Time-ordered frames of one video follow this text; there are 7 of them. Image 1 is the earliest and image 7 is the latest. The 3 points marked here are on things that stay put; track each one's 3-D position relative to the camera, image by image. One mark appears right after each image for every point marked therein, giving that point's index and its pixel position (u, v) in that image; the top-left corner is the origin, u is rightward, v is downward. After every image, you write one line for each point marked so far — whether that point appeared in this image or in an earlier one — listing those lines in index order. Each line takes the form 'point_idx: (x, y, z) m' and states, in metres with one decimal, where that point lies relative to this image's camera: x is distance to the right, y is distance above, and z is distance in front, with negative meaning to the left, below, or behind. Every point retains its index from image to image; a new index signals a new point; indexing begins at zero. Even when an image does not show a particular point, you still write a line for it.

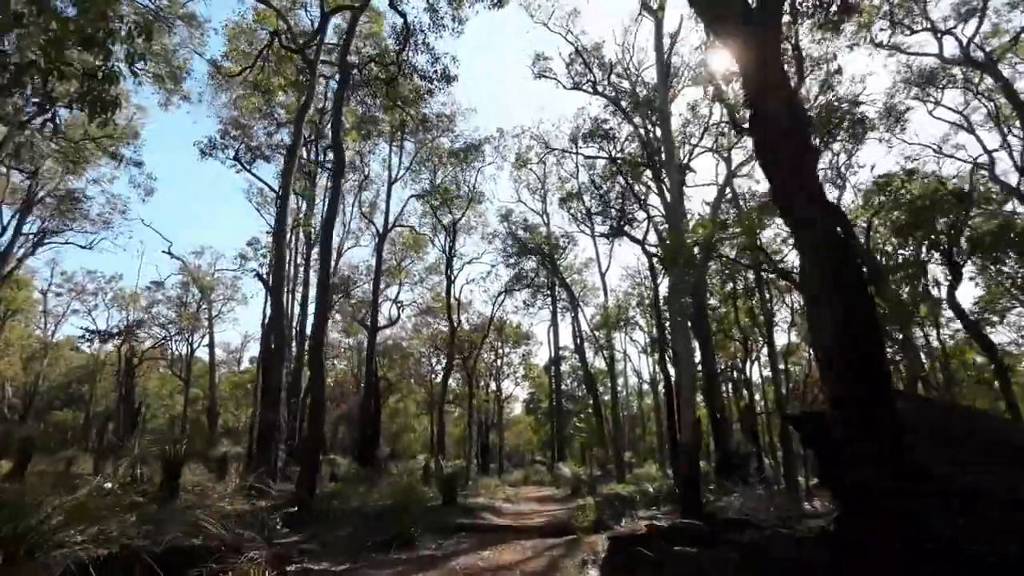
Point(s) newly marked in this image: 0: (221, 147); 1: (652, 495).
0: (-8.8, +4.3, +16.9) m
1: (+3.4, -4.9, +13.3) m
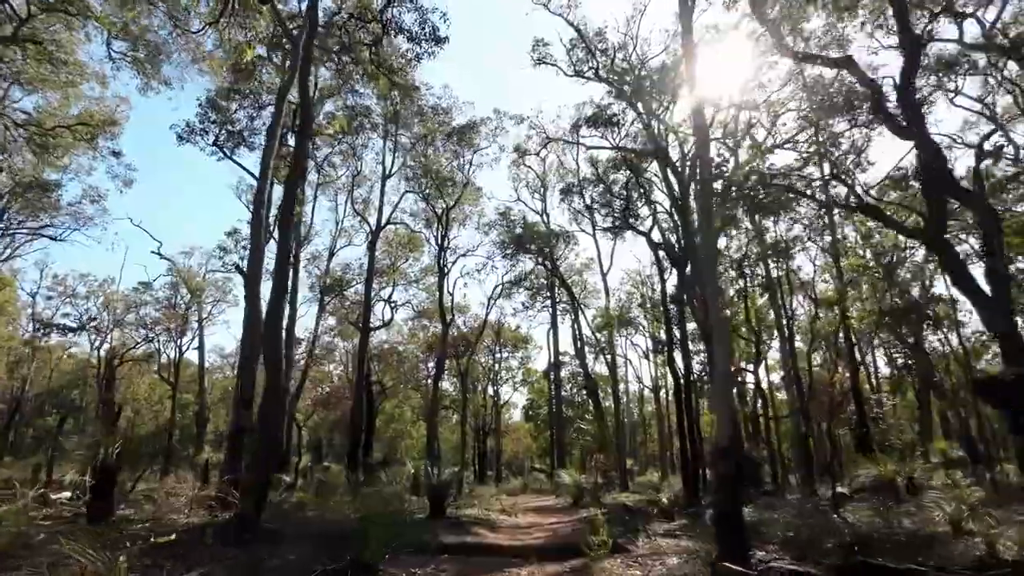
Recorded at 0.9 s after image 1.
0: (-8.9, +4.4, +15.8) m
1: (+3.3, -4.8, +12.2) m
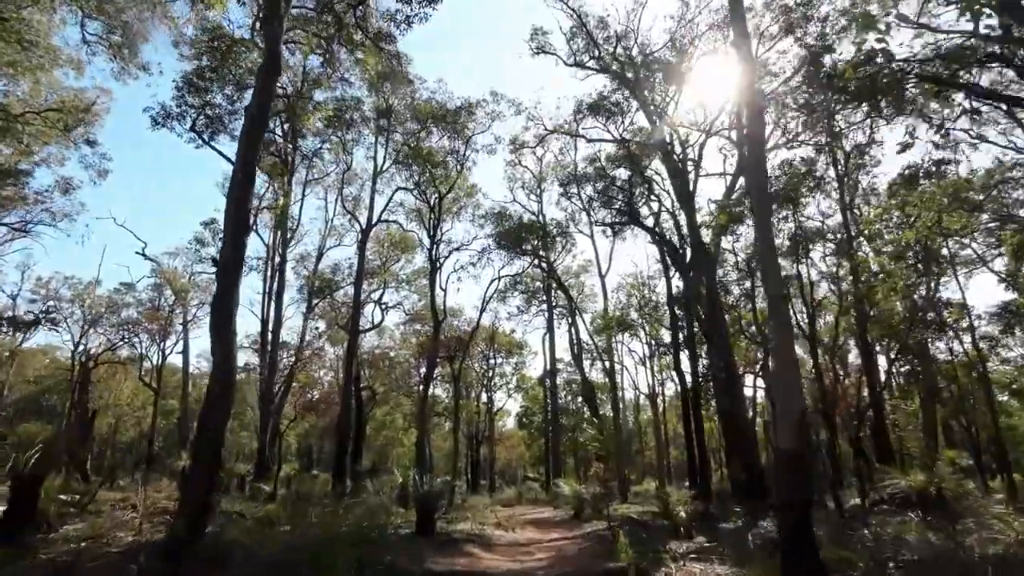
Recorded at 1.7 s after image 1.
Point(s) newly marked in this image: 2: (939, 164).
0: (-8.9, +4.6, +14.8) m
1: (+3.2, -4.6, +11.2) m
2: (+14.7, +4.2, +19.3) m
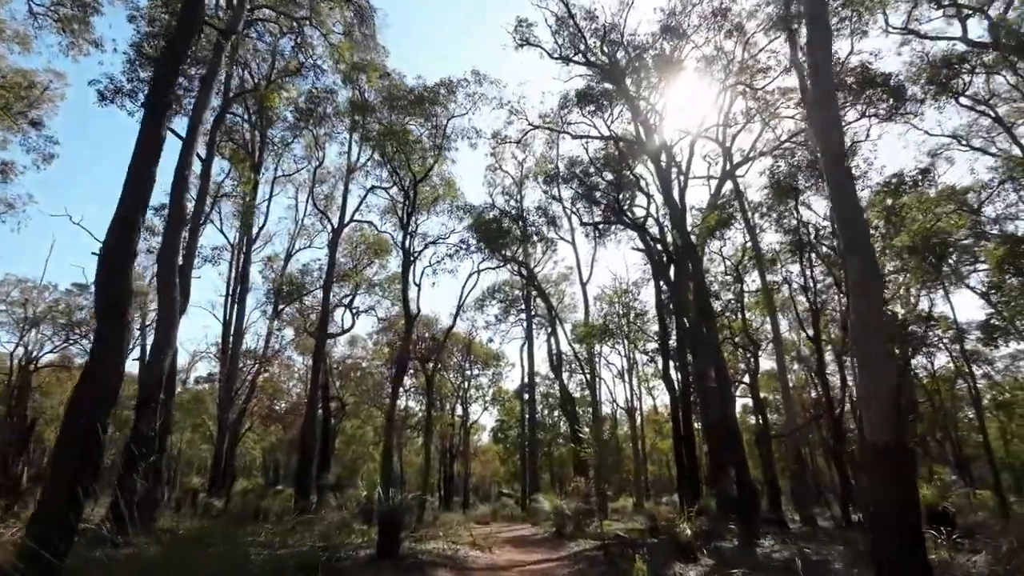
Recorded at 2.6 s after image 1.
0: (-9.4, +4.8, +13.6) m
1: (+2.8, -4.5, +10.2) m
2: (+14.0, +3.8, +19.0) m
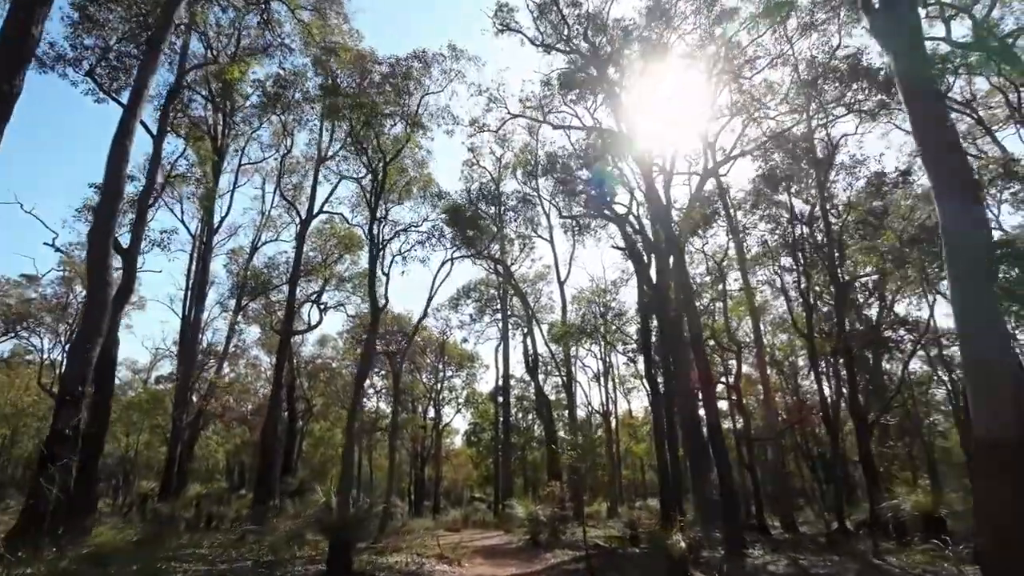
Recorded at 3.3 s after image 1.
0: (-9.8, +5.1, +12.4) m
1: (+2.3, -4.4, +9.5) m
2: (+13.3, +3.8, +18.8) m
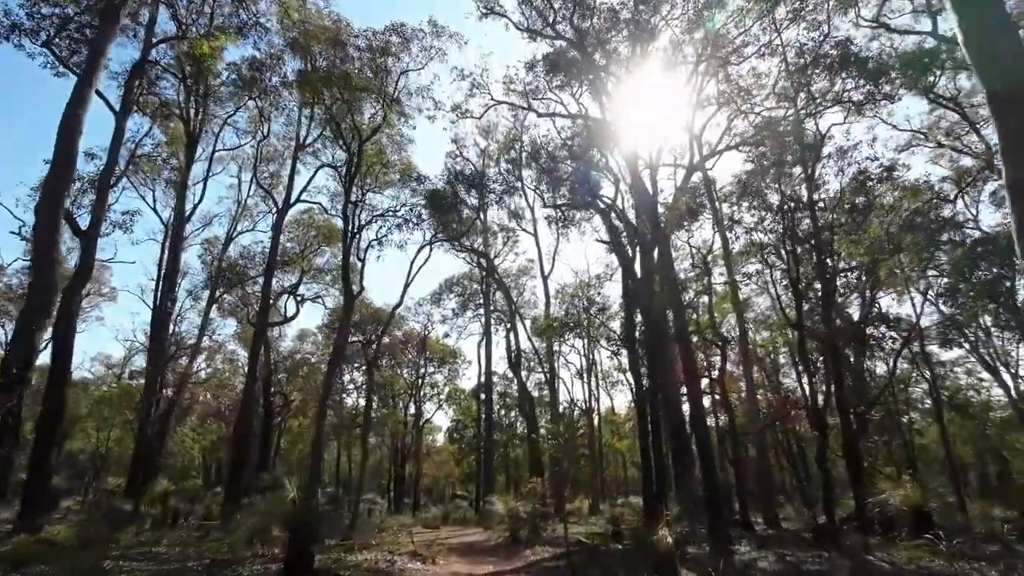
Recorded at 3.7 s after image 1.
0: (-10.2, +5.4, +11.7) m
1: (+2.0, -4.2, +9.1) m
2: (+12.7, +3.9, +18.8) m
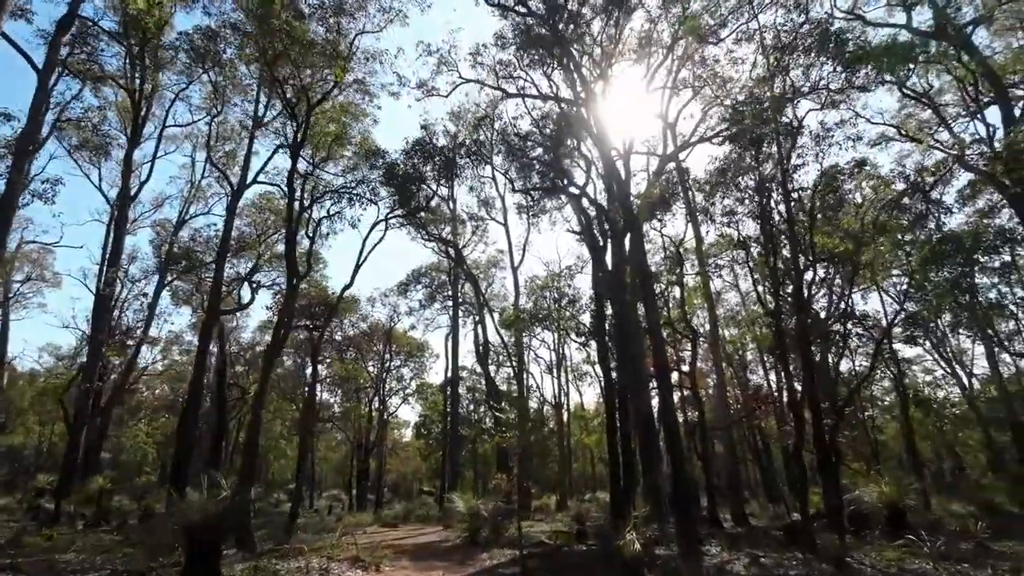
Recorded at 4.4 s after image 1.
0: (-10.8, +5.9, +10.4) m
1: (+1.3, -3.9, +8.5) m
2: (+11.7, +4.1, +18.6) m
